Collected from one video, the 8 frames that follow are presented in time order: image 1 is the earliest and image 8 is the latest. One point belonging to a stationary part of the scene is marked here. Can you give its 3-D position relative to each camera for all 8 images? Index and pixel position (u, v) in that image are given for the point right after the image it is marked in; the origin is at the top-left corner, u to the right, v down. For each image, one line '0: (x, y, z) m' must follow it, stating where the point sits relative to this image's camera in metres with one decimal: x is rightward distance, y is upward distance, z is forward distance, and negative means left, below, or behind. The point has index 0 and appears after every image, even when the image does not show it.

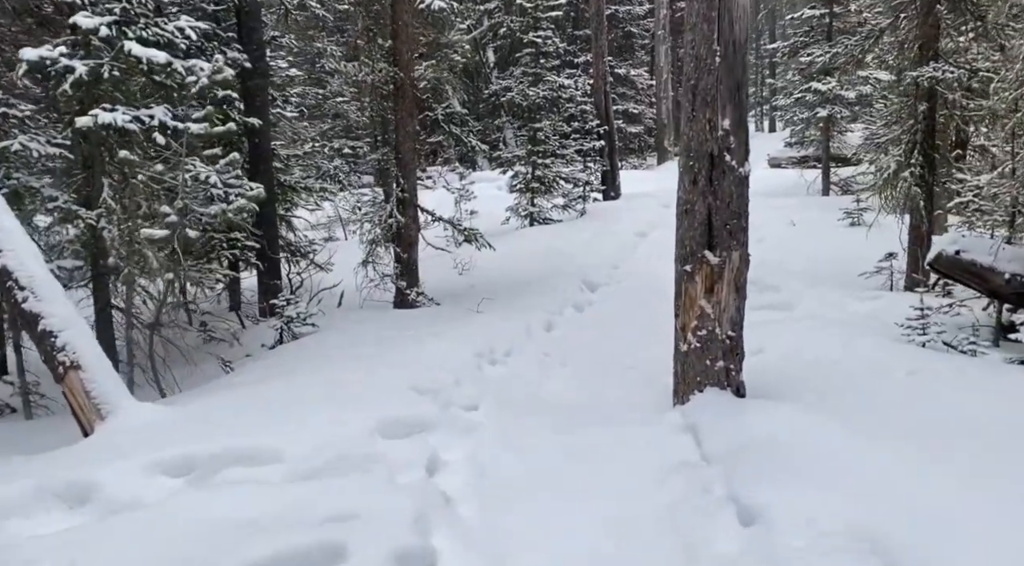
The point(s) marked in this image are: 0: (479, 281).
0: (-0.5, 0.0, +12.7) m
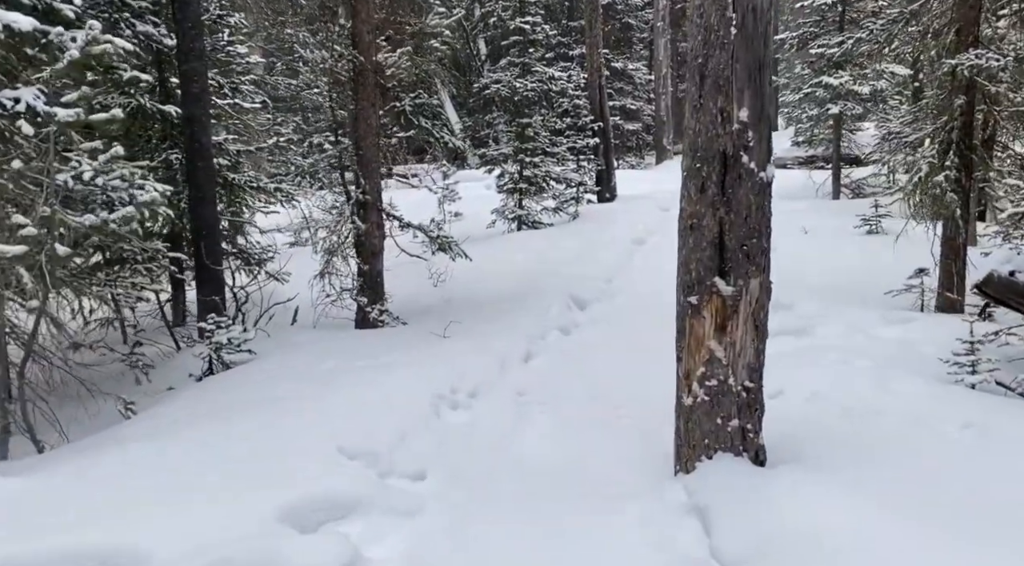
0: (-0.8, -0.2, +11.3) m
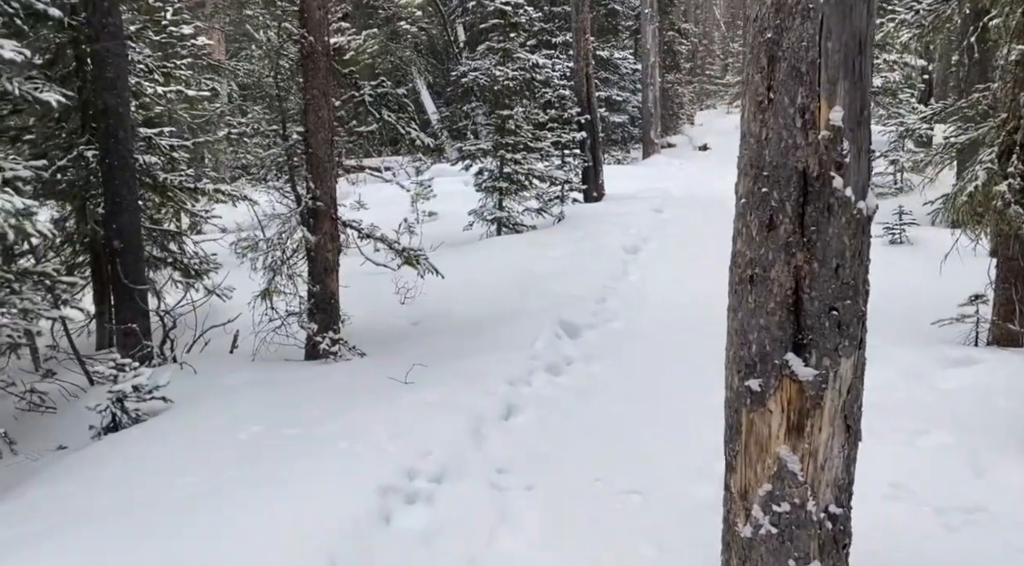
0: (-1.0, -0.4, +9.7) m
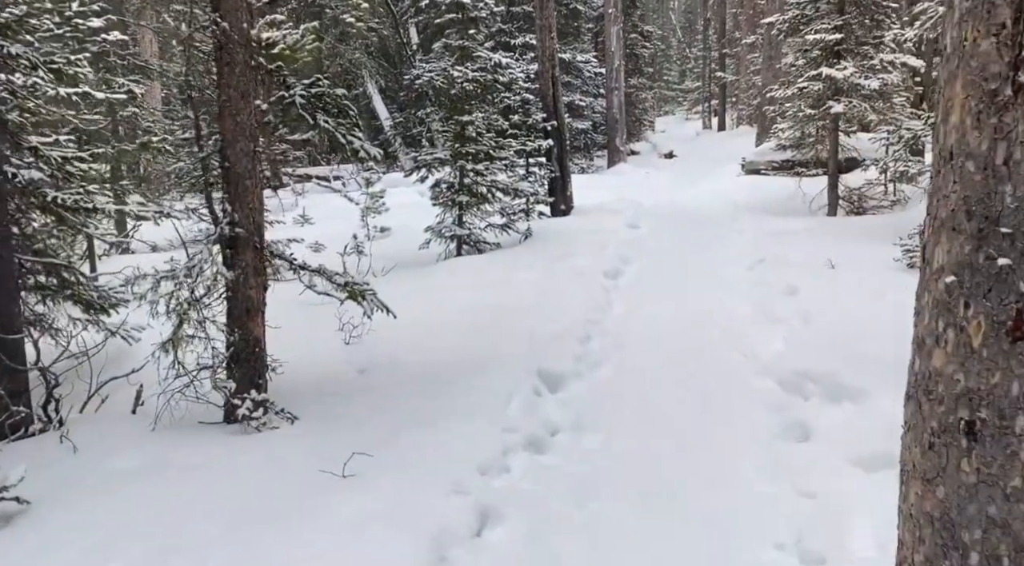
0: (-1.3, -0.8, +8.0) m
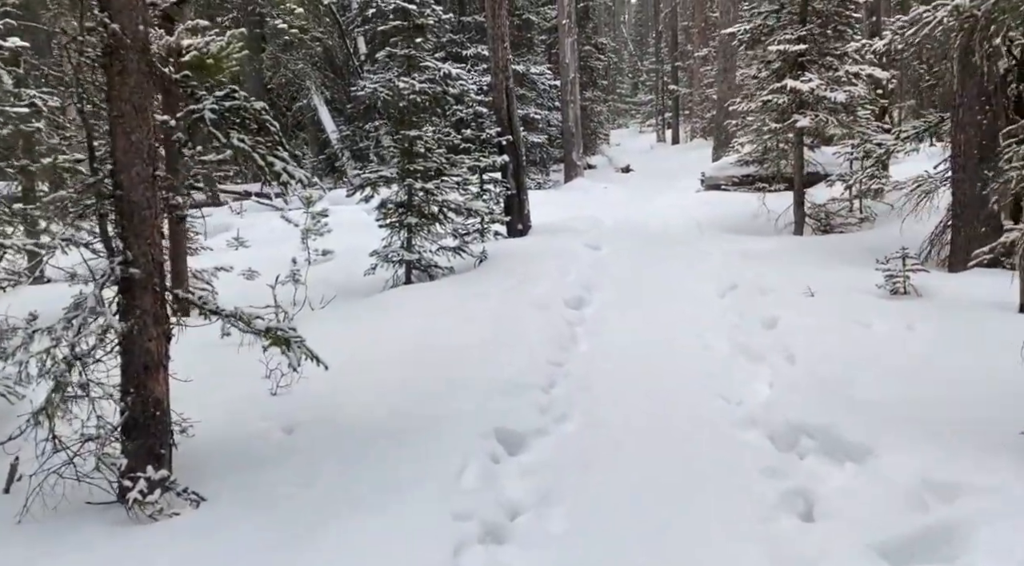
0: (-1.7, -1.1, +6.9) m
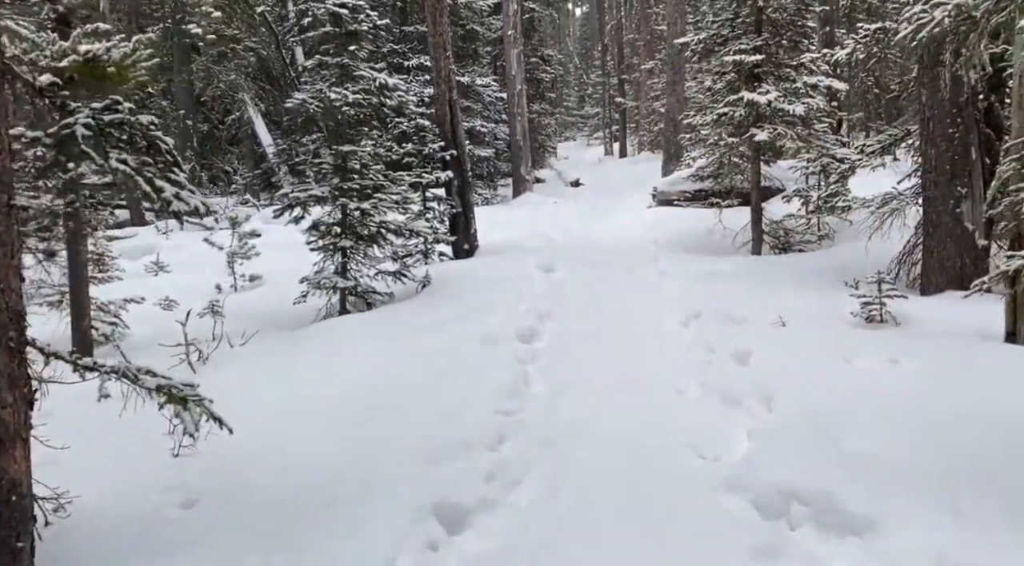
0: (-2.1, -1.5, +5.8) m
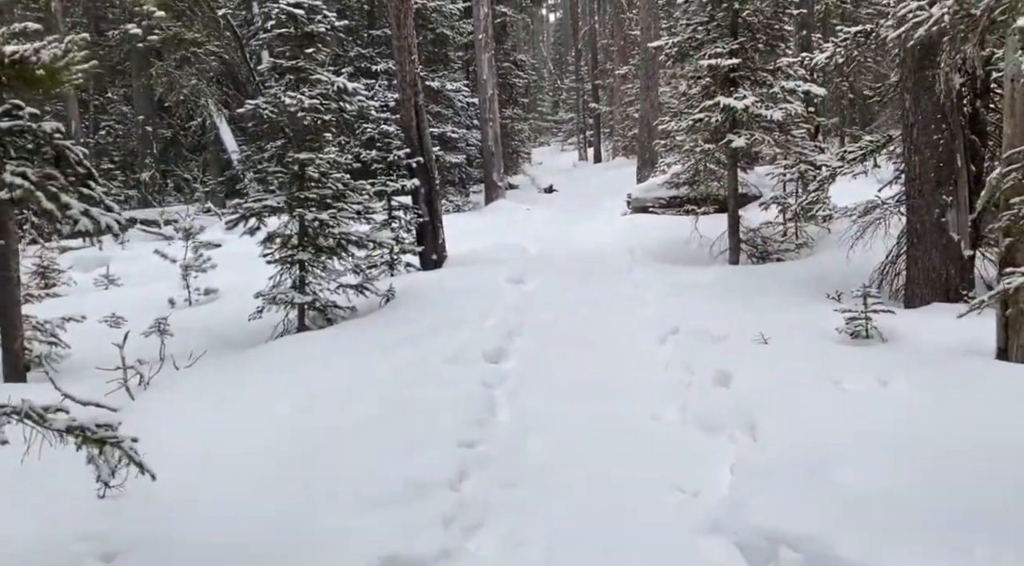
0: (-2.3, -1.6, +5.2) m
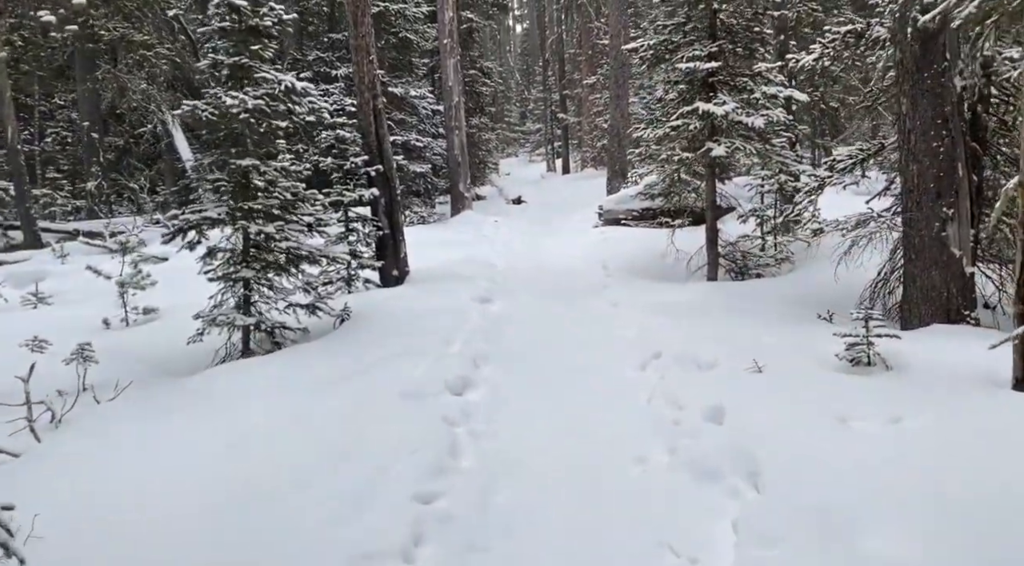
0: (-2.5, -1.8, +4.1) m
